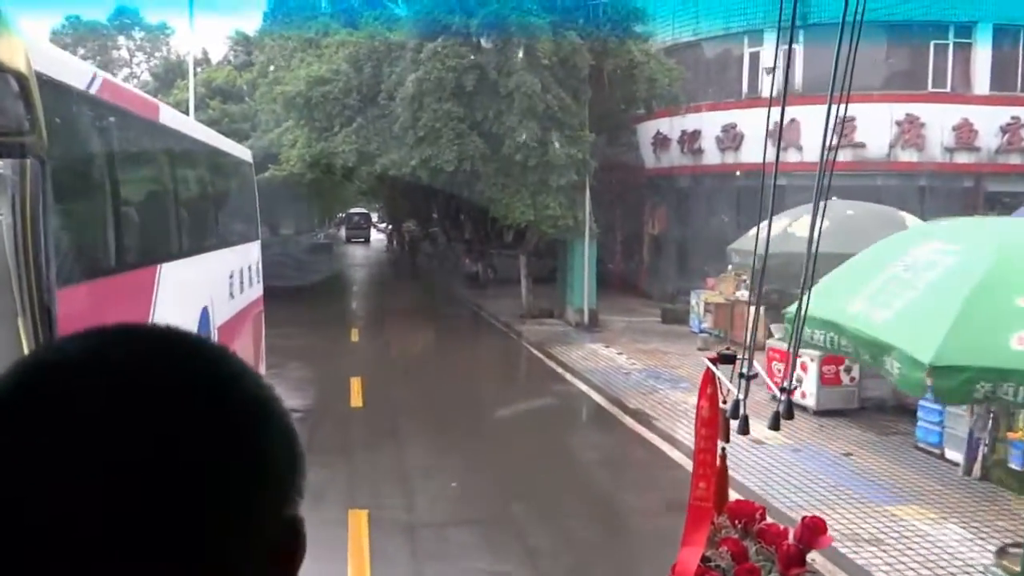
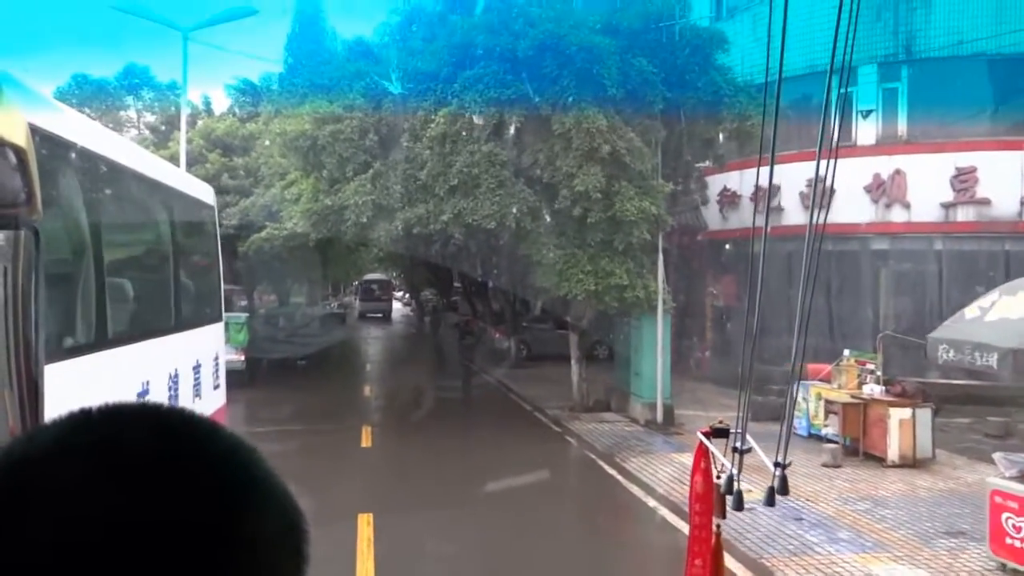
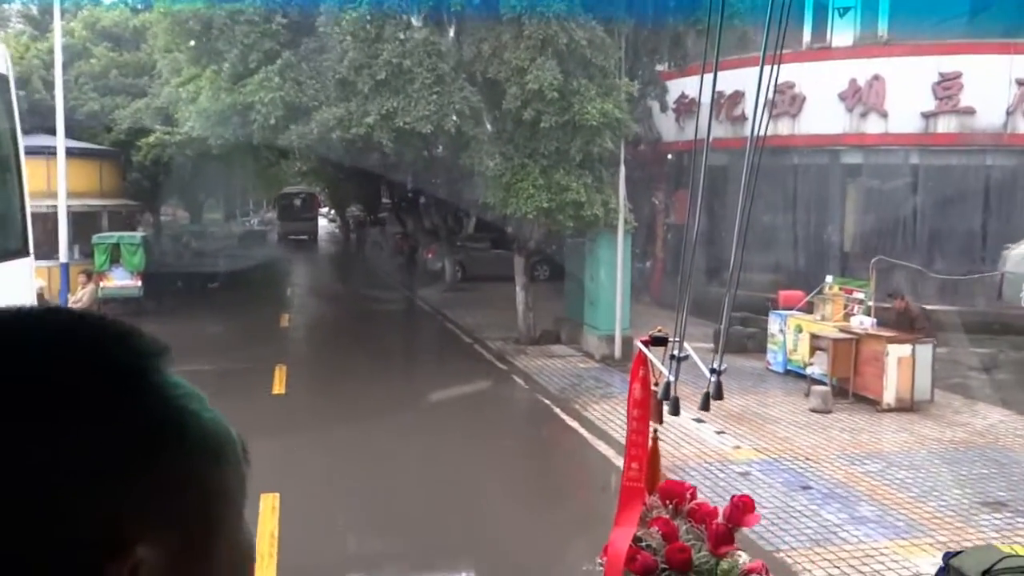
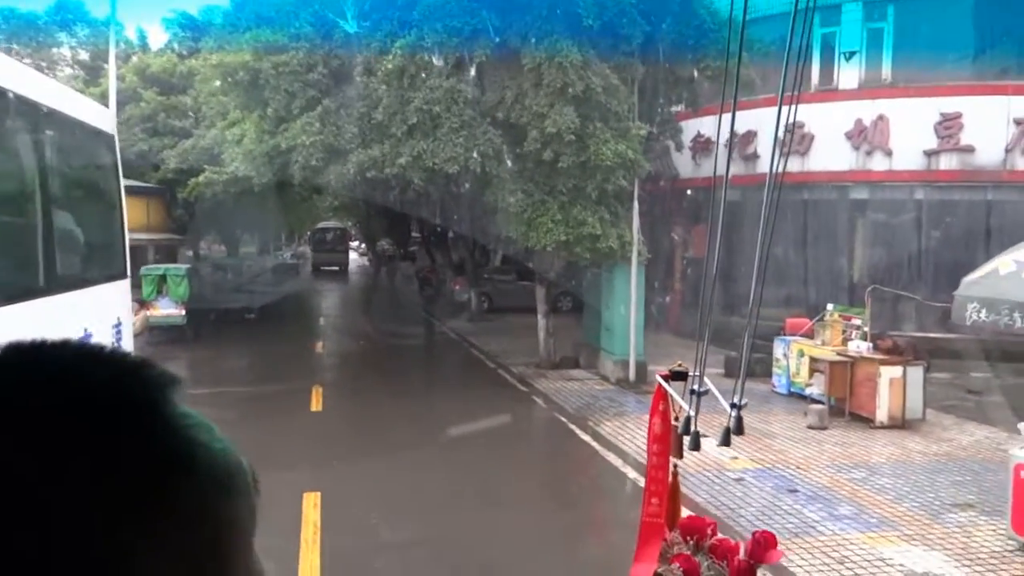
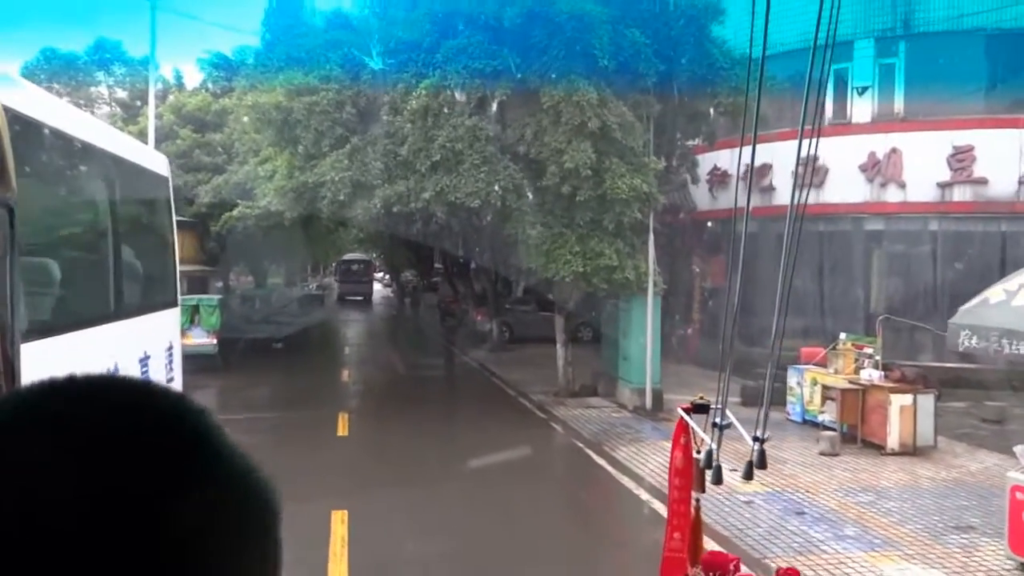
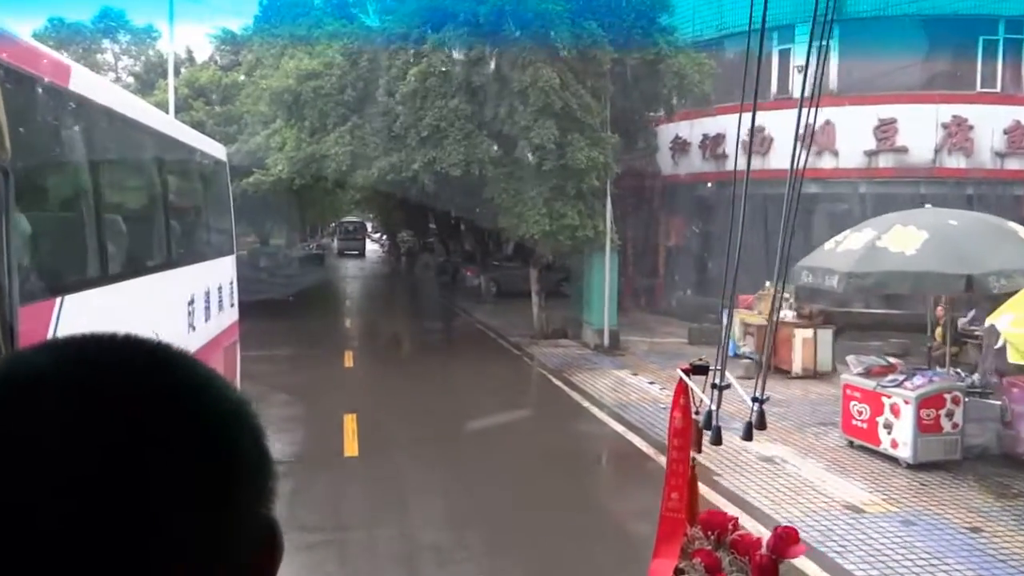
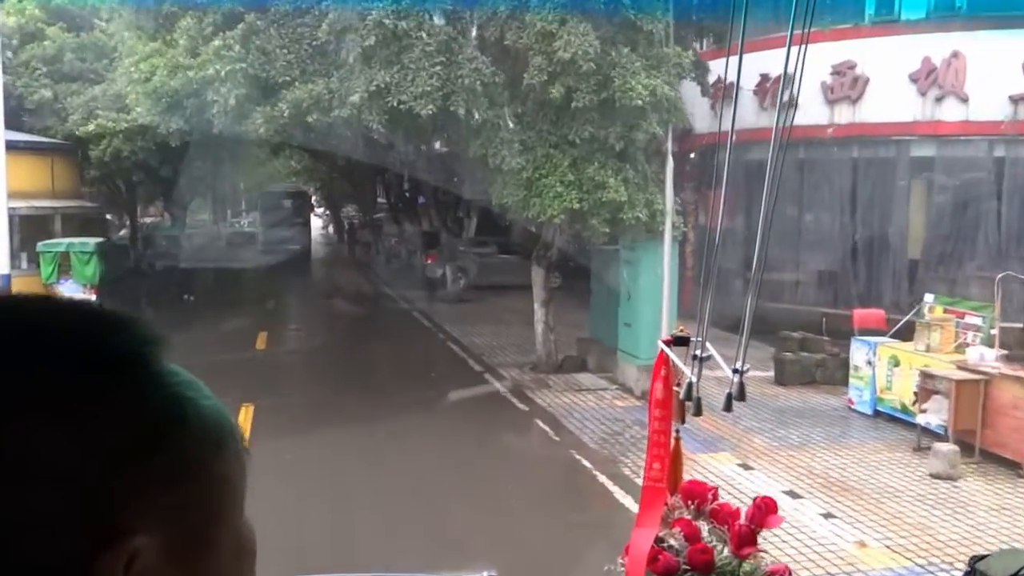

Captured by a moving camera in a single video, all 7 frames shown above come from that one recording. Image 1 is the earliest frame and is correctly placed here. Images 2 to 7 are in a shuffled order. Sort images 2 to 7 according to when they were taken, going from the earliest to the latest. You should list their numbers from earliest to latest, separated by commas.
6, 2, 5, 4, 3, 7
